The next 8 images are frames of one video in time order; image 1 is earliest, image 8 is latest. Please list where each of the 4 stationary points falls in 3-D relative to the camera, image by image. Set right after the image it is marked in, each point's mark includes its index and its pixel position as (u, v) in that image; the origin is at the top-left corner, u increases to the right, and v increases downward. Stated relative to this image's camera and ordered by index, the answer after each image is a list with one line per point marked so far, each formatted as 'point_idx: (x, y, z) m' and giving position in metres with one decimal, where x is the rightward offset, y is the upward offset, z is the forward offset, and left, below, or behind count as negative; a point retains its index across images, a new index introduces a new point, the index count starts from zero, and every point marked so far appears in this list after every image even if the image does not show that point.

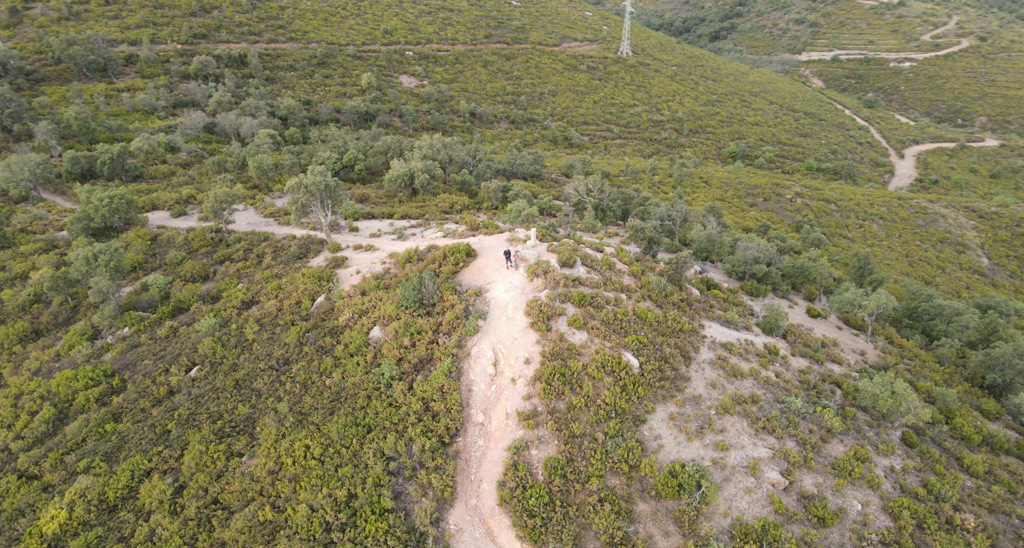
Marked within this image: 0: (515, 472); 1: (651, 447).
0: (+0.8, -8.3, +18.4) m
1: (+6.4, -7.6, +19.4) m
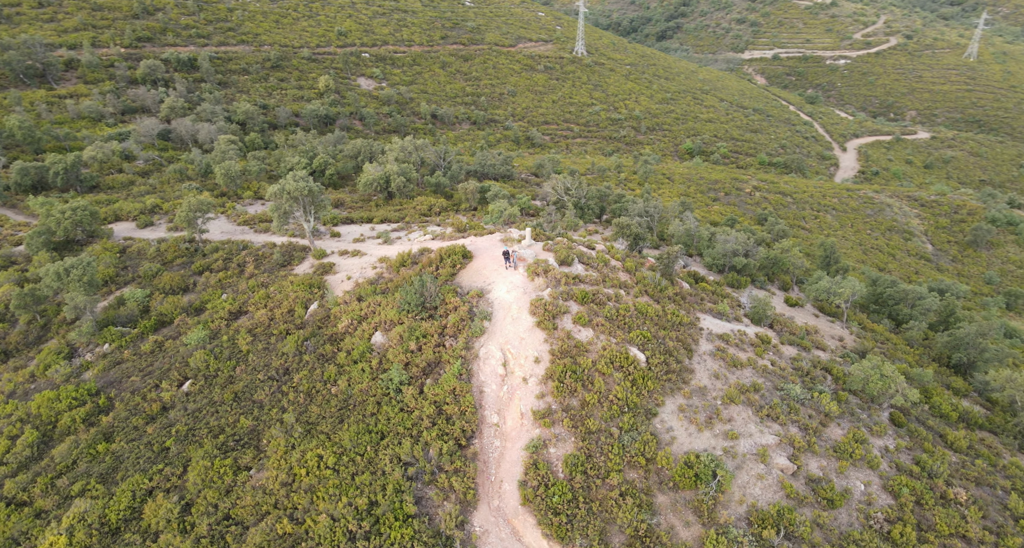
0: (+1.5, -8.2, +18.4) m
1: (+7.0, -7.3, +19.6) m
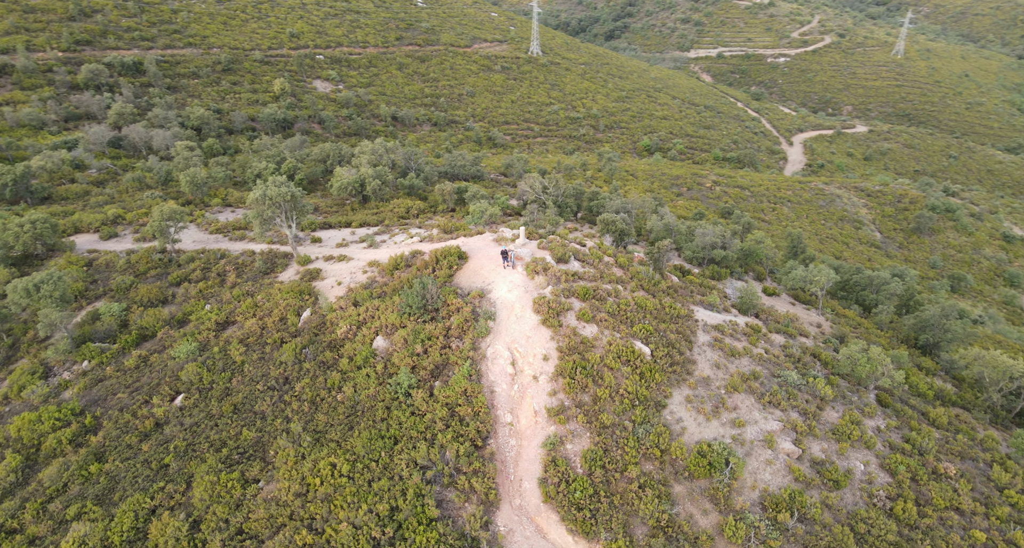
0: (+2.1, -8.1, +18.4) m
1: (+7.5, -7.0, +19.9) m
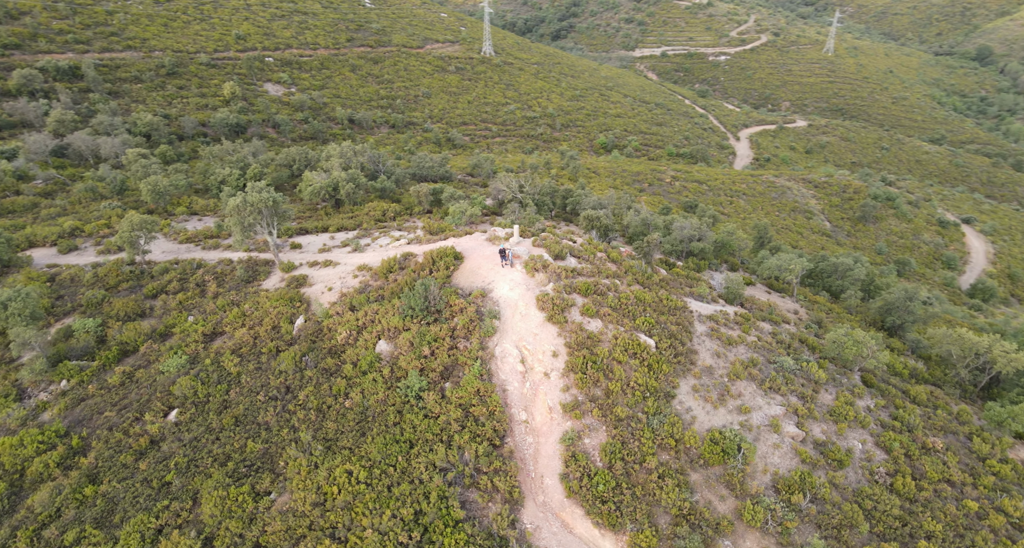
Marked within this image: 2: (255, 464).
0: (+2.7, -7.9, +18.5) m
1: (+8.1, -6.6, +20.2) m
2: (-11.3, -8.3, +19.5) m
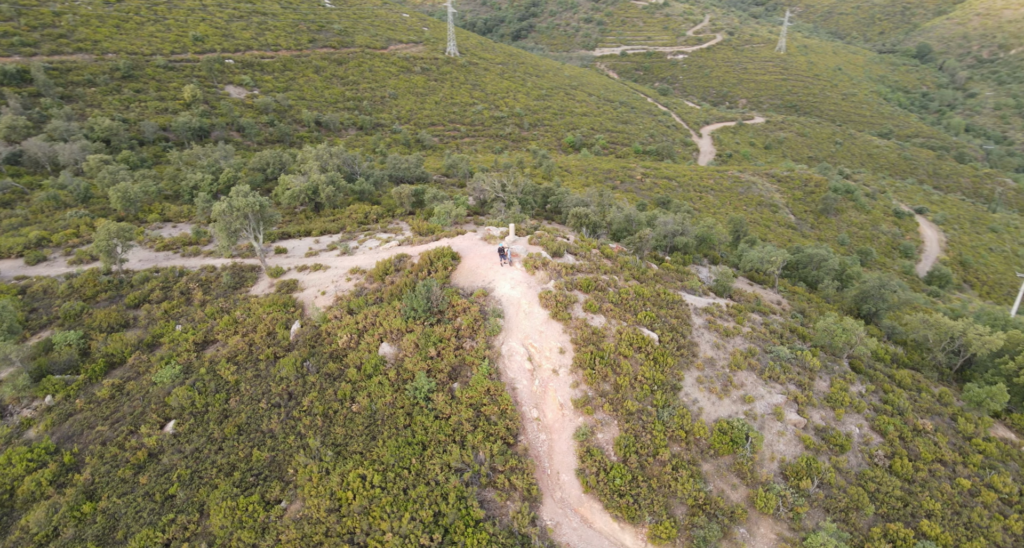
0: (+3.2, -7.7, +18.6) m
1: (+8.5, -6.3, +20.5) m
2: (-10.8, -8.6, +19.1) m
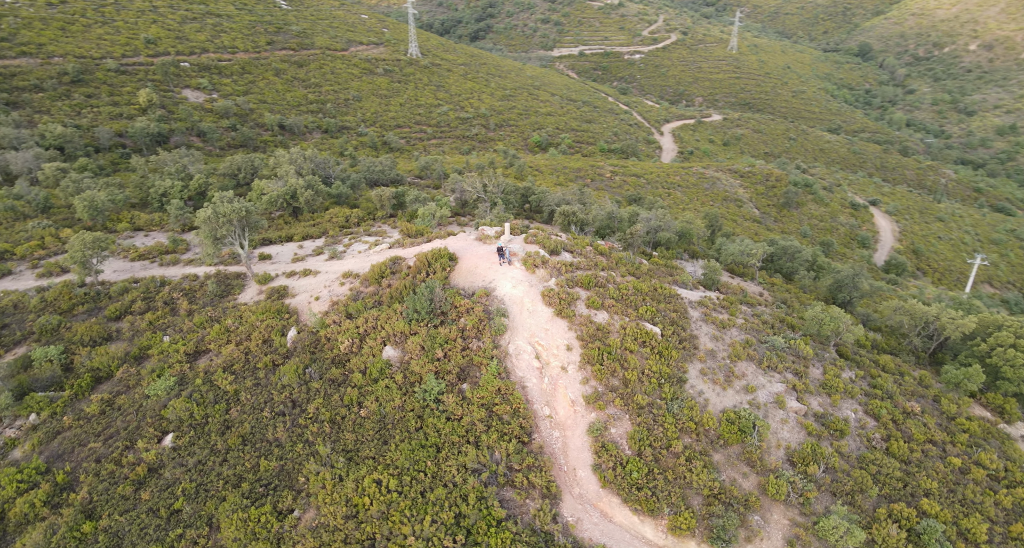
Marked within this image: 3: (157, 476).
0: (+3.8, -7.6, +18.8) m
1: (+8.9, -6.0, +20.9) m
2: (-10.2, -8.8, +18.8) m
3: (-15.7, -9.0, +19.7) m
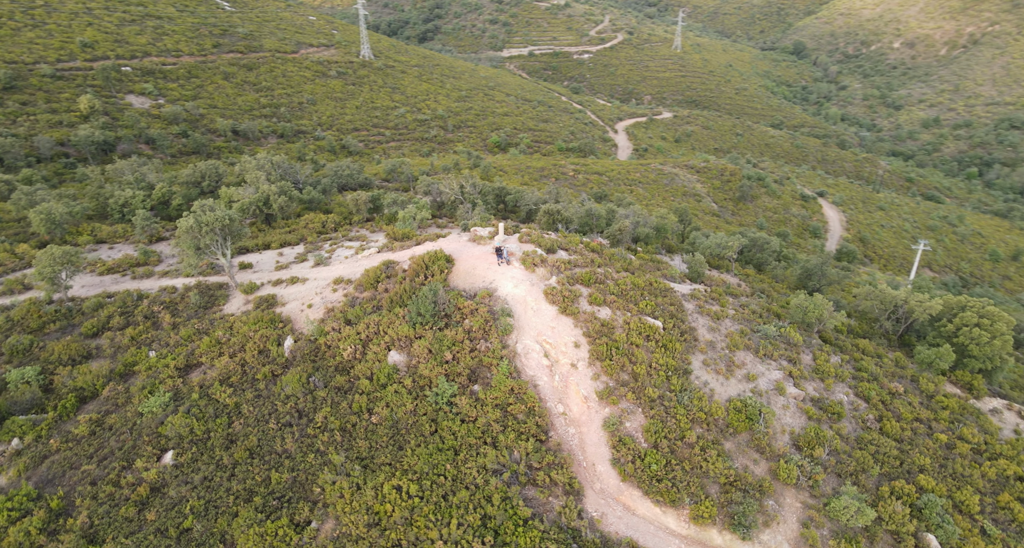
0: (+4.4, -7.5, +19.1) m
1: (+9.3, -5.7, +21.4) m
2: (-9.6, -9.2, +18.5) m
3: (-15.1, -9.6, +19.2) m
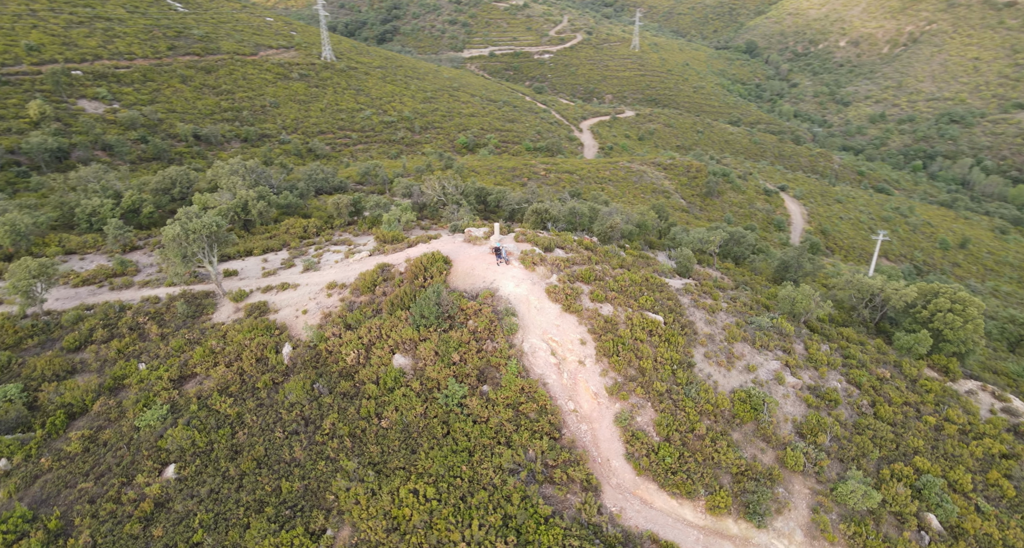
0: (+4.8, -7.3, +19.4) m
1: (+9.7, -5.5, +21.8) m
2: (-9.0, -9.5, +18.3) m
3: (-14.5, -10.0, +18.8) m
